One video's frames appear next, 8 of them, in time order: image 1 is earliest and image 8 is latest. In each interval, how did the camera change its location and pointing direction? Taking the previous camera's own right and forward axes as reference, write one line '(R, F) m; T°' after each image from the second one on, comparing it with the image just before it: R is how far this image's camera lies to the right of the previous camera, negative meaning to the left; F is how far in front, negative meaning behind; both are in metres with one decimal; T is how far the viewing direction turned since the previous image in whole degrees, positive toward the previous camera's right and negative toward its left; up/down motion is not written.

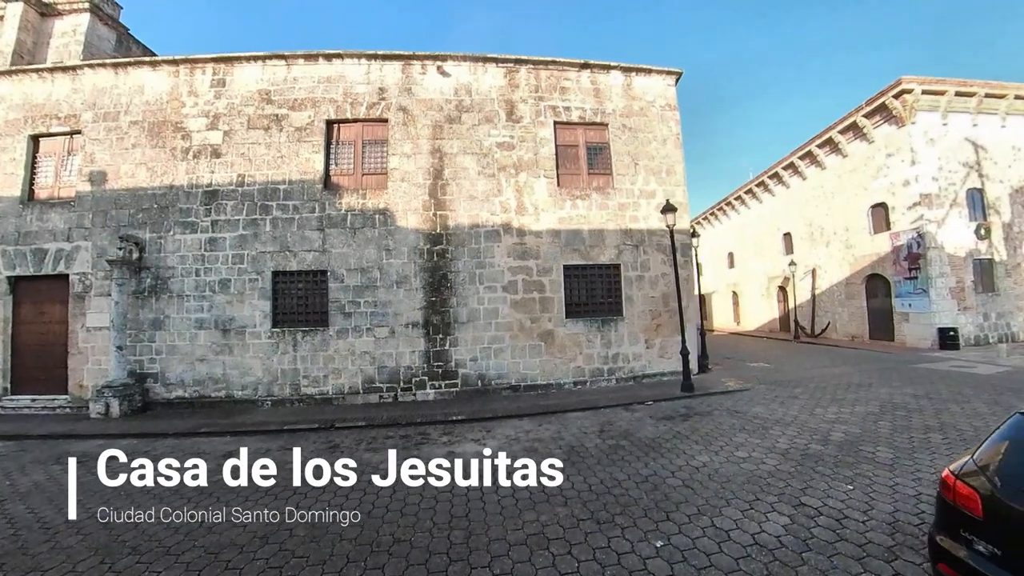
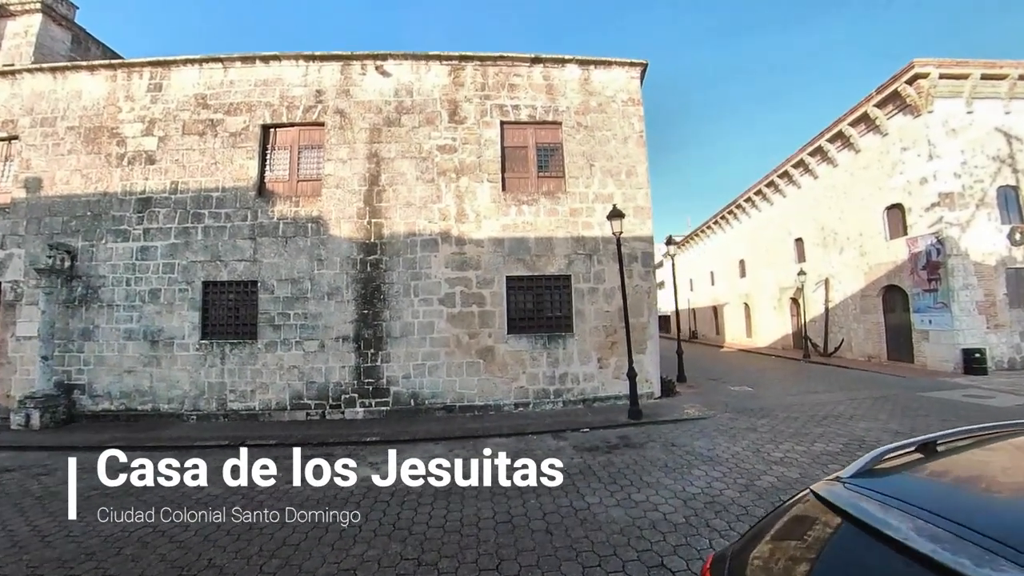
(+1.9, +0.8) m; -6°
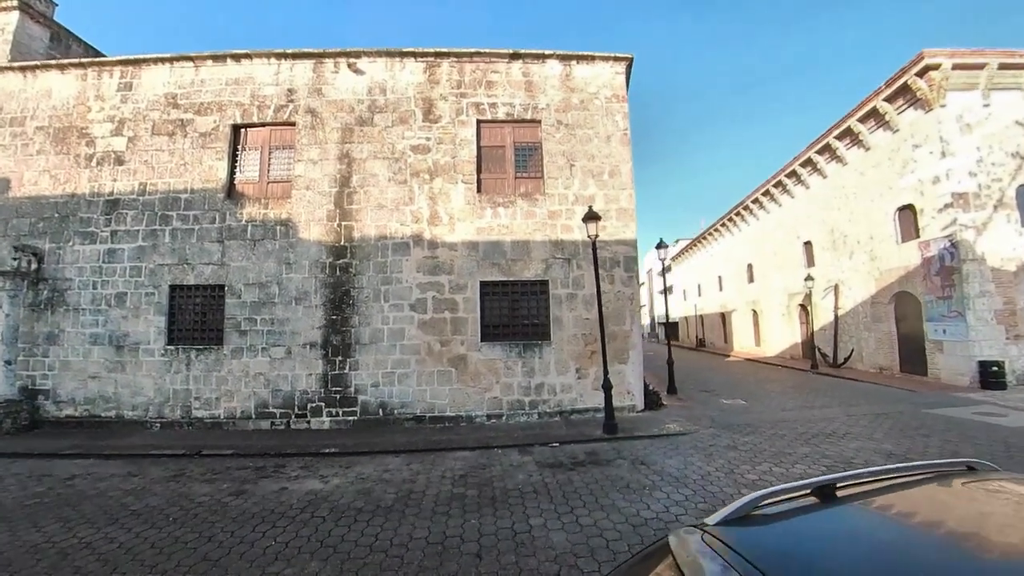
(+0.8, +0.5) m; -2°
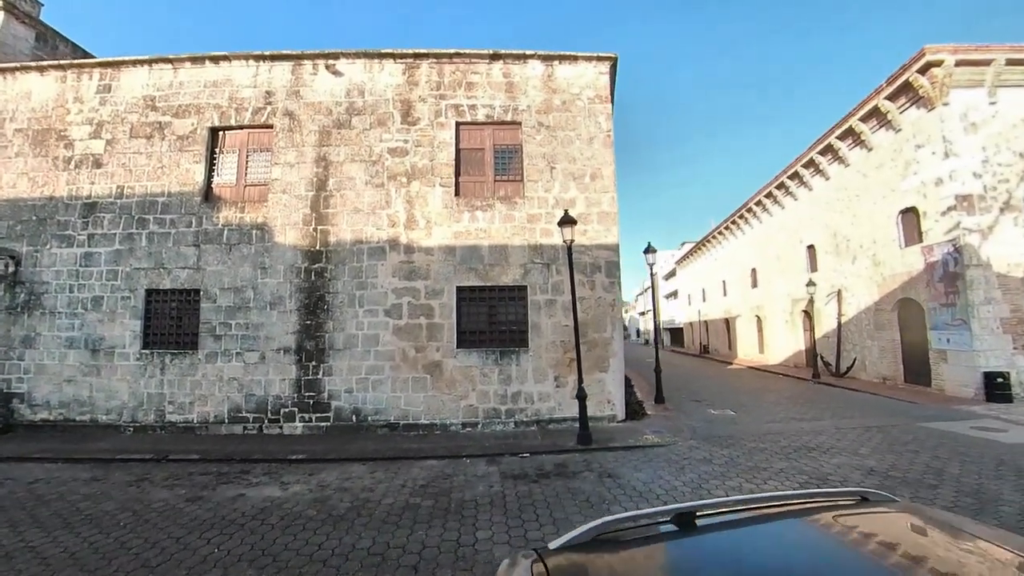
(+0.6, +0.2) m; -2°
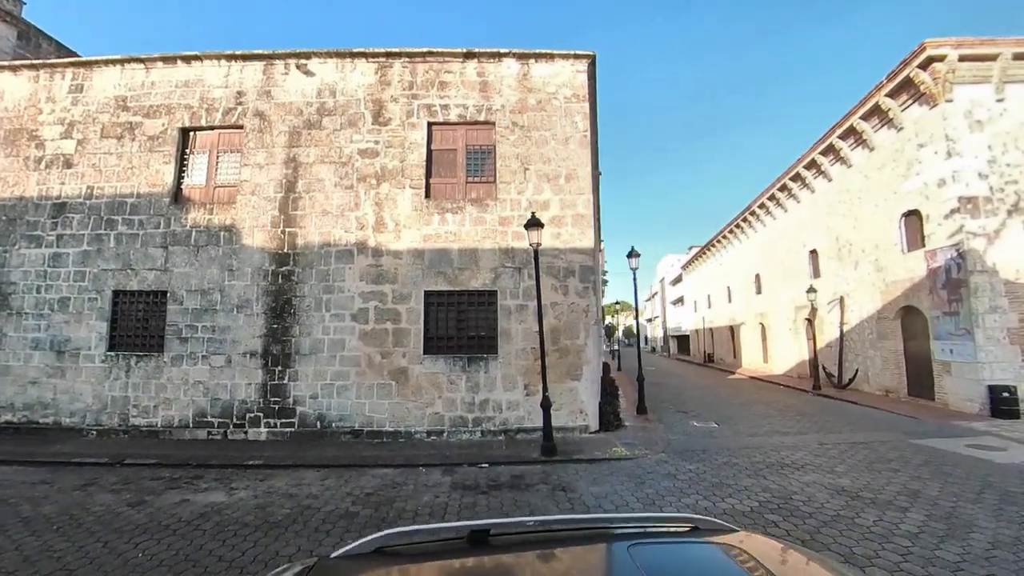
(+0.8, +0.3) m; -2°
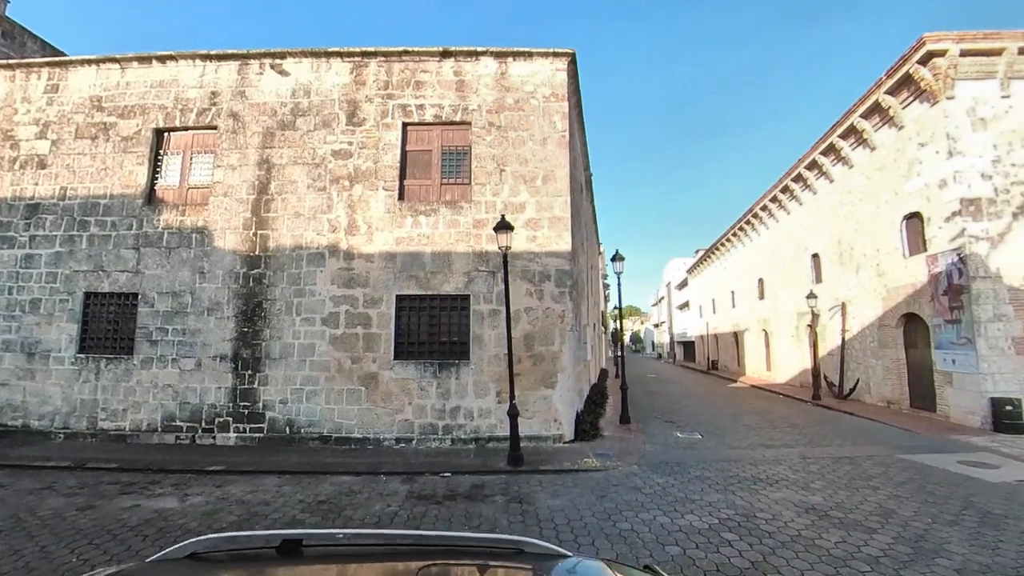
(+0.6, +0.2) m; -2°
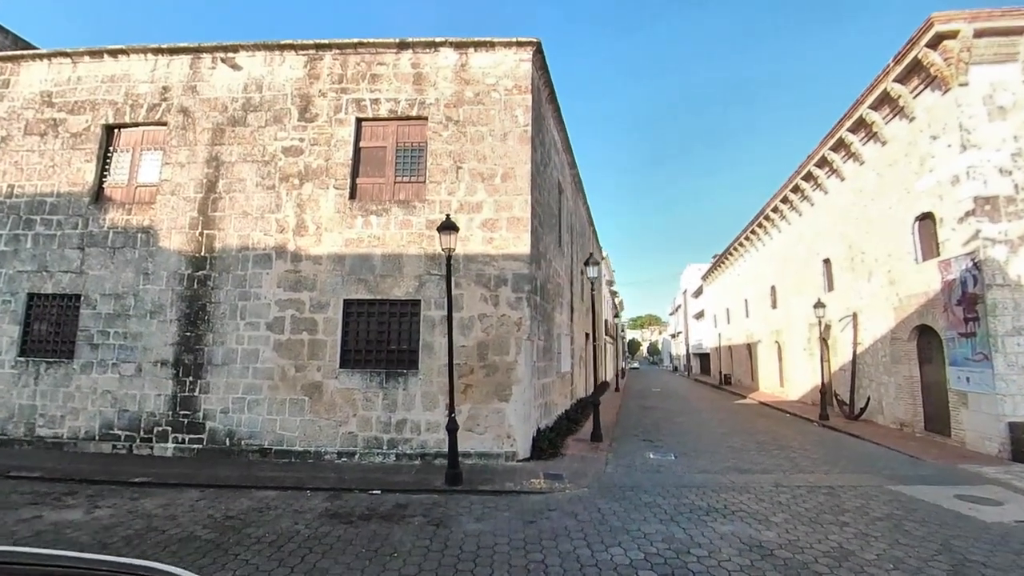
(+1.1, +0.6) m; -3°
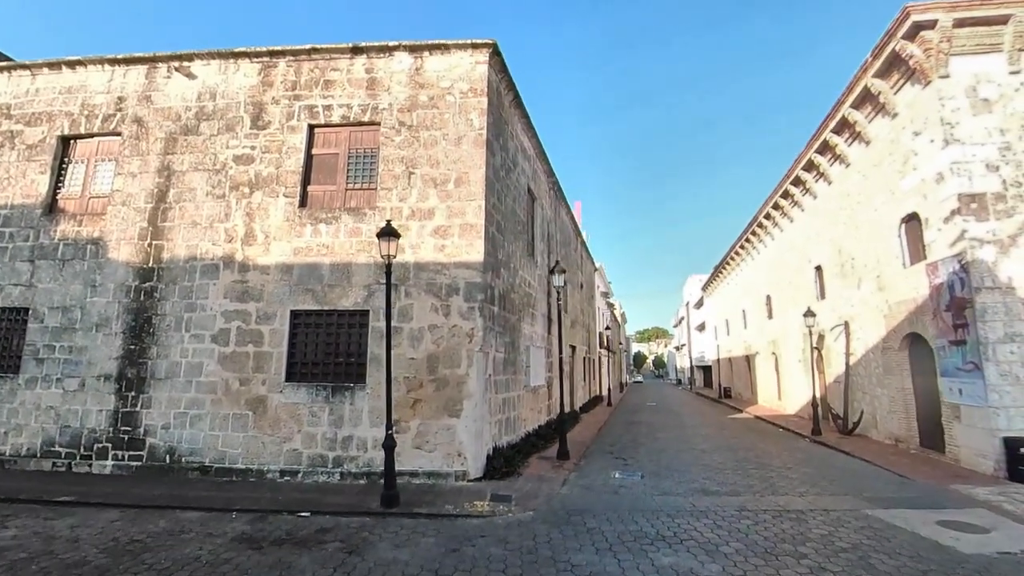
(+0.9, +0.4) m; -2°
